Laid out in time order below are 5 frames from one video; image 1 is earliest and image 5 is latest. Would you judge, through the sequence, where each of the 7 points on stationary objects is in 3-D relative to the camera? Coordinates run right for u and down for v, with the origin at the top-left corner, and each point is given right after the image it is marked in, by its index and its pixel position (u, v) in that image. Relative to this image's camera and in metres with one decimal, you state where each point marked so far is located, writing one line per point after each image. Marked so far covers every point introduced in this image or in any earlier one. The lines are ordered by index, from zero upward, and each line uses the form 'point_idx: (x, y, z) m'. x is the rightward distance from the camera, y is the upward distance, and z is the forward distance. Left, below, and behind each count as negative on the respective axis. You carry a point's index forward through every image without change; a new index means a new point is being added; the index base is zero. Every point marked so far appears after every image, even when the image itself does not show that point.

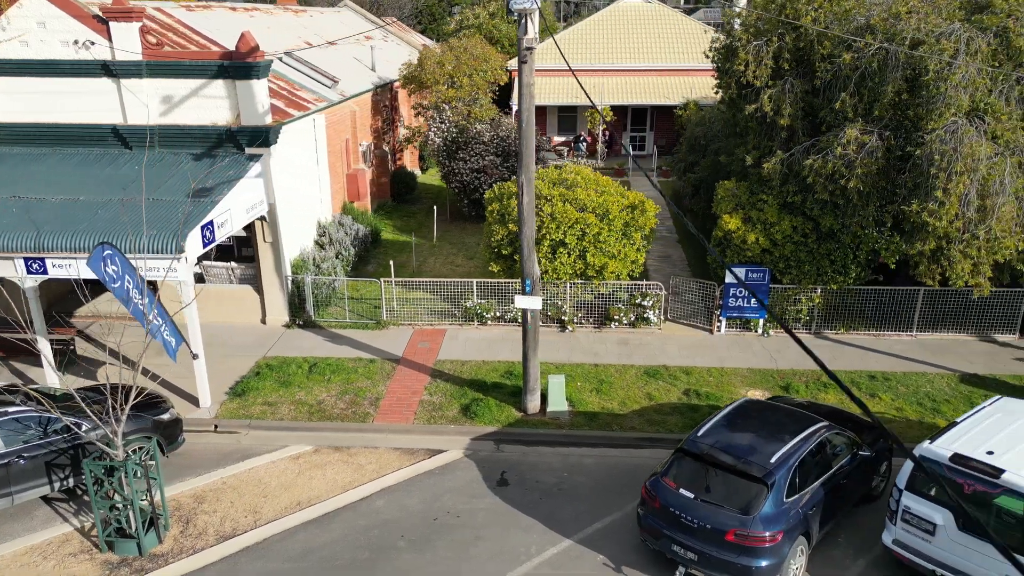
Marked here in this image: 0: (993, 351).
0: (+11.8, -1.5, +13.9) m
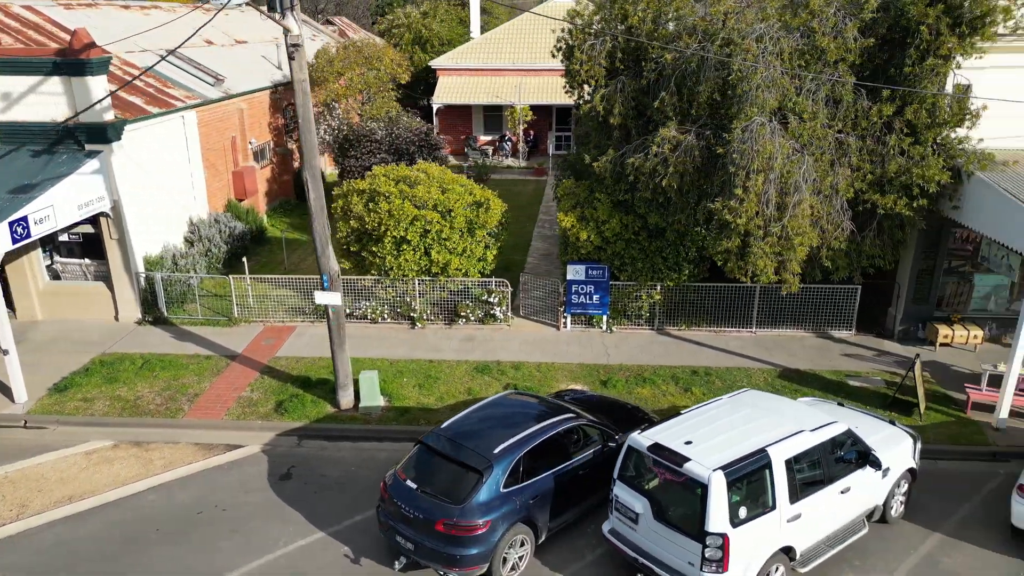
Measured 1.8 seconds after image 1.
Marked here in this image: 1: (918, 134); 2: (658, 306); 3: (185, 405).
0: (+7.8, -1.5, +14.1) m
1: (+9.0, +3.4, +12.3) m
2: (+3.8, -0.5, +14.5) m
3: (-7.0, -2.5, +12.1) m
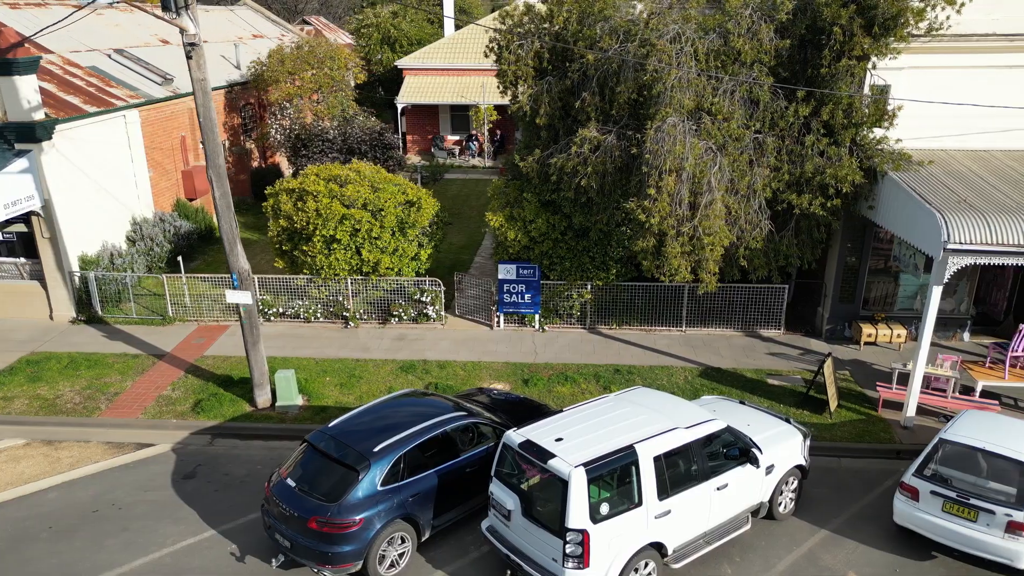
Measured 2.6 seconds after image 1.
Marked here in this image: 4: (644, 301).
0: (+6.0, -1.4, +14.1) m
1: (+7.2, +3.4, +12.4) m
2: (+2.0, -0.5, +14.6) m
3: (-8.8, -2.5, +12.1) m
4: (+3.4, -0.3, +14.6) m
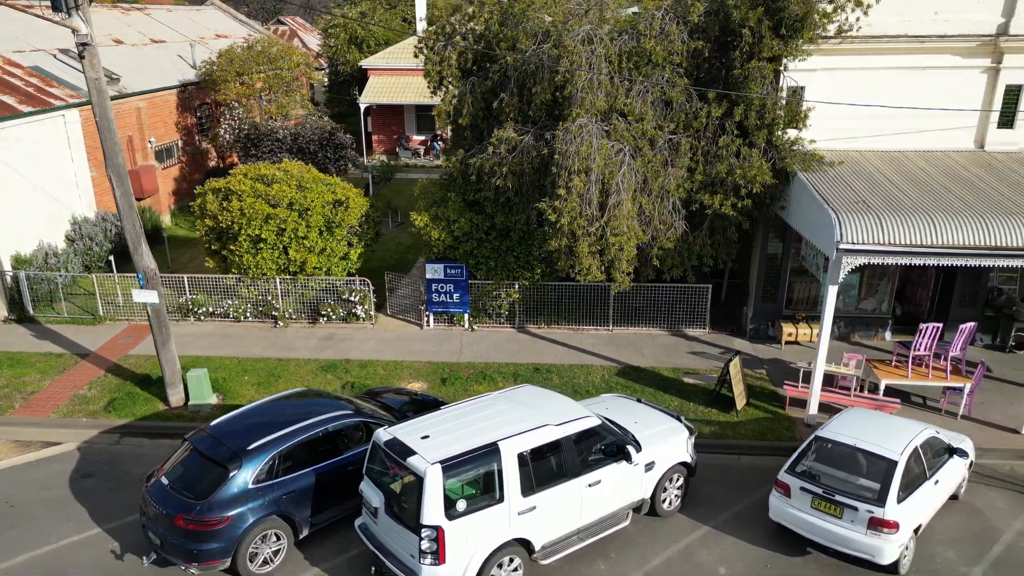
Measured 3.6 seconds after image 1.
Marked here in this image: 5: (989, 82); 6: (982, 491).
0: (+4.1, -1.4, +14.3) m
1: (+5.3, +3.4, +12.5) m
2: (+0.1, -0.4, +14.7) m
3: (-10.7, -2.5, +12.1) m
4: (+1.5, -0.3, +14.6) m
5: (+10.7, +4.6, +12.6) m
6: (+8.2, -3.6, +9.8) m
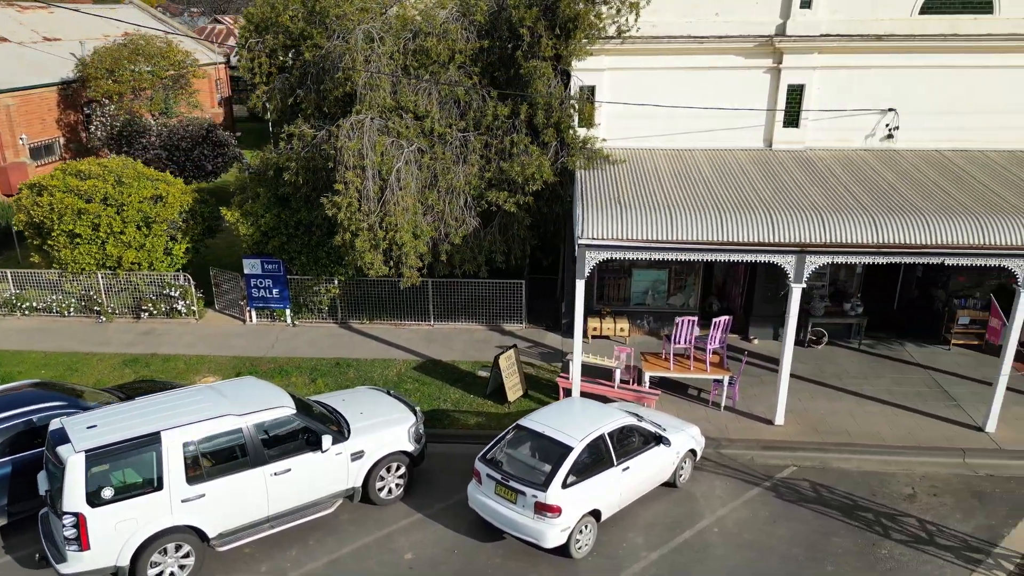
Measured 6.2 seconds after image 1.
0: (-0.6, -1.3, +14.5) m
1: (+0.6, +3.5, +12.8) m
2: (-4.6, -0.3, +14.9) m
3: (-15.4, -2.3, +12.2) m
4: (-3.2, -0.2, +14.8) m
5: (+6.0, +4.7, +12.8) m
6: (+3.5, -3.4, +10.1) m
